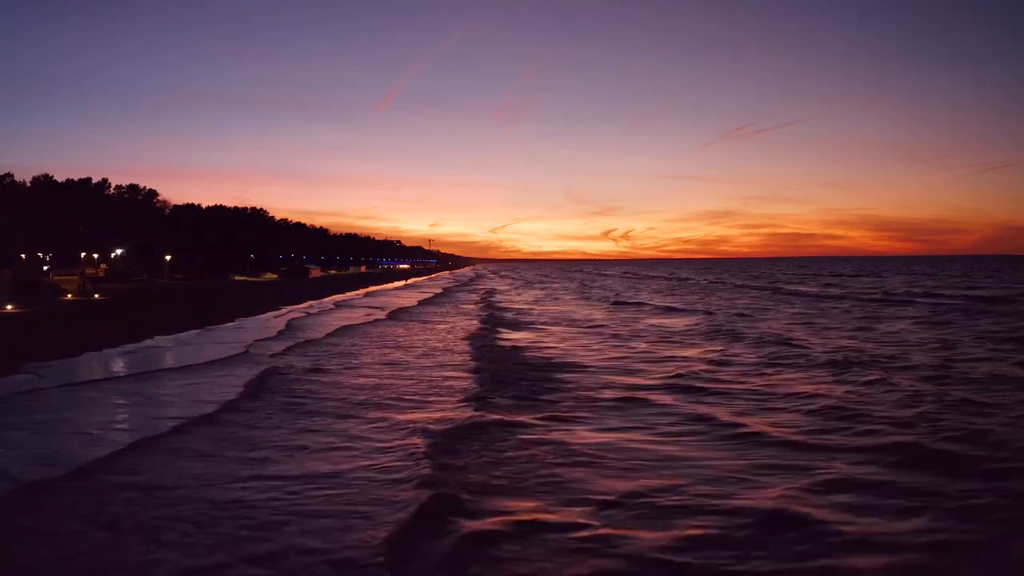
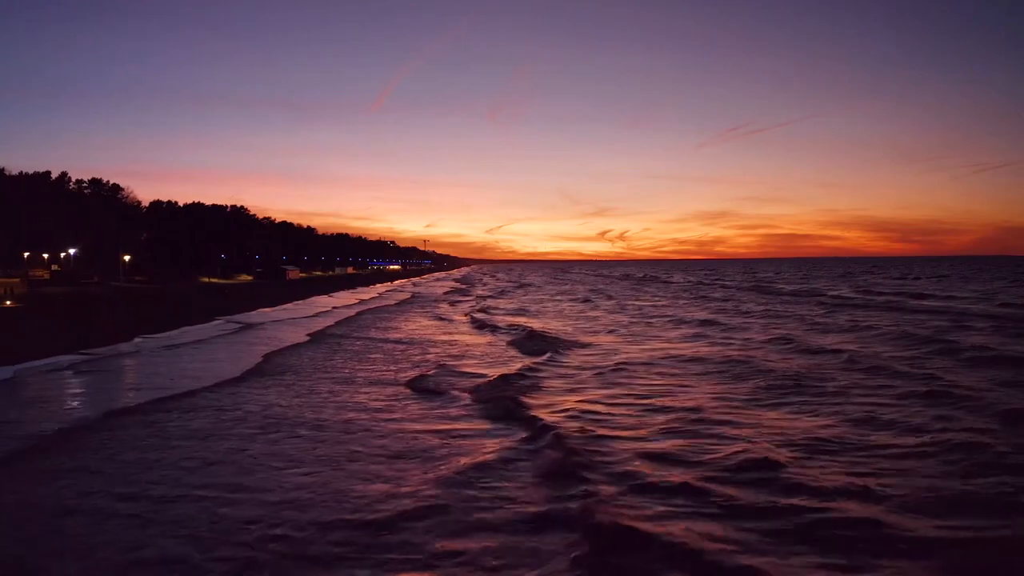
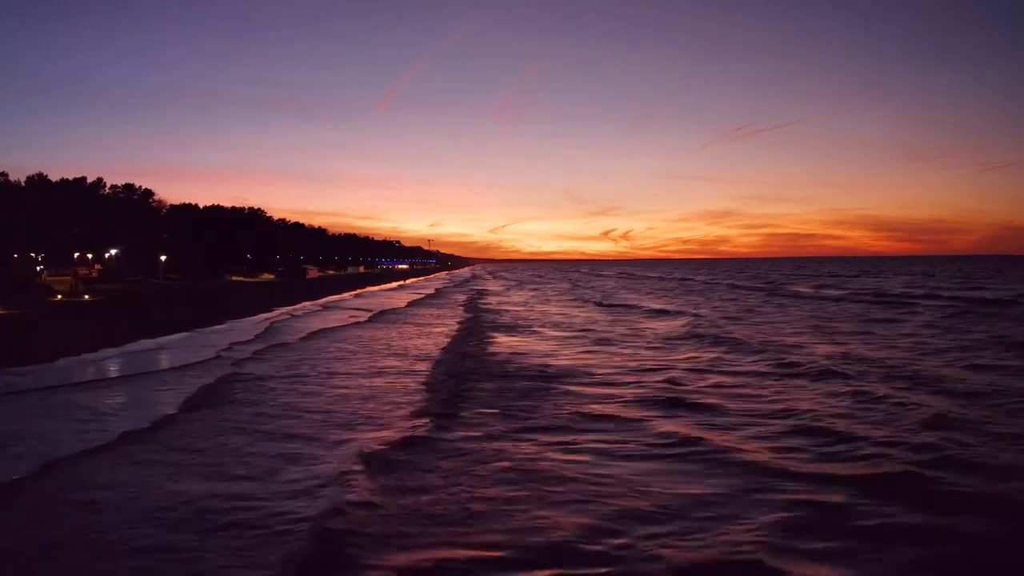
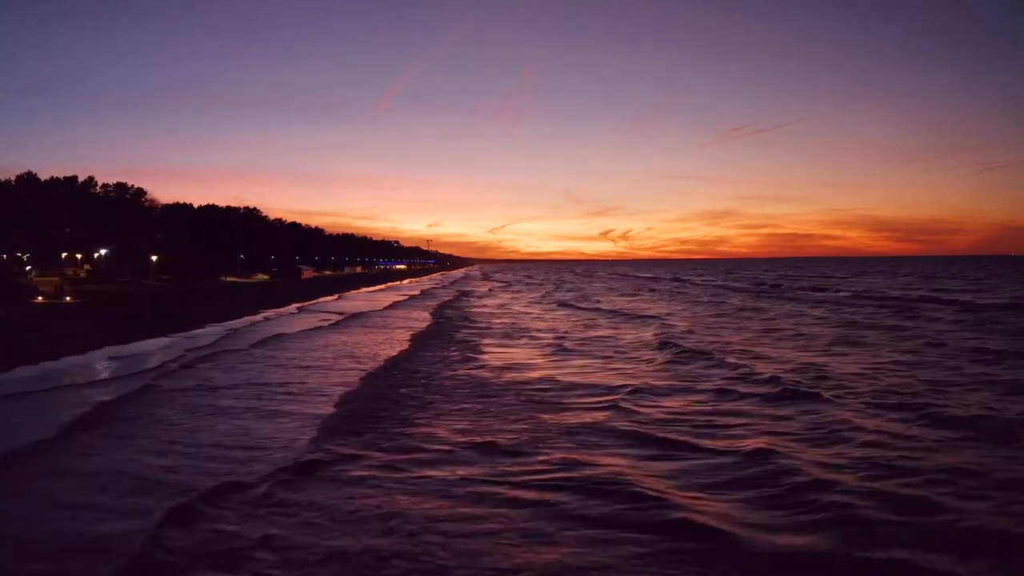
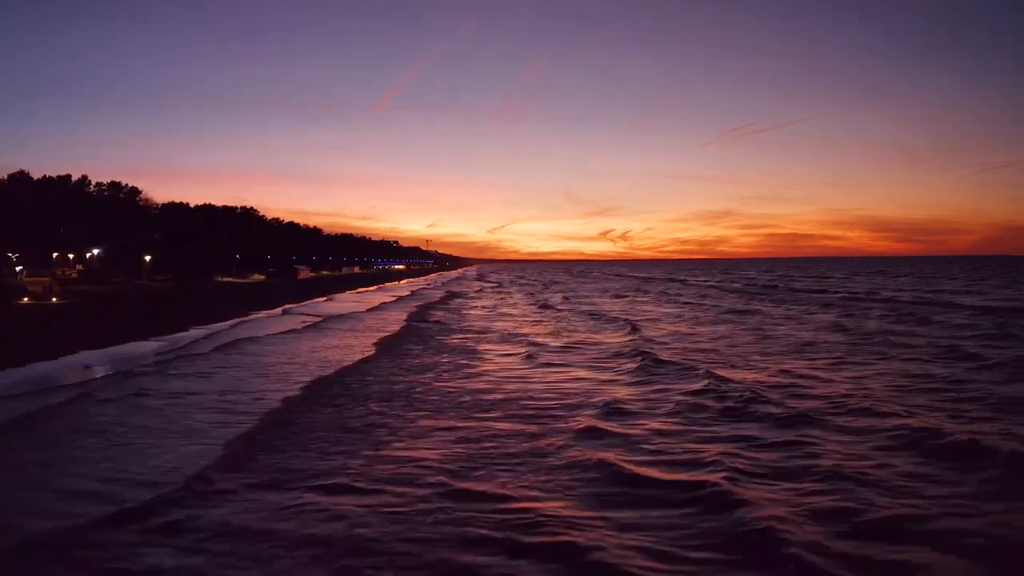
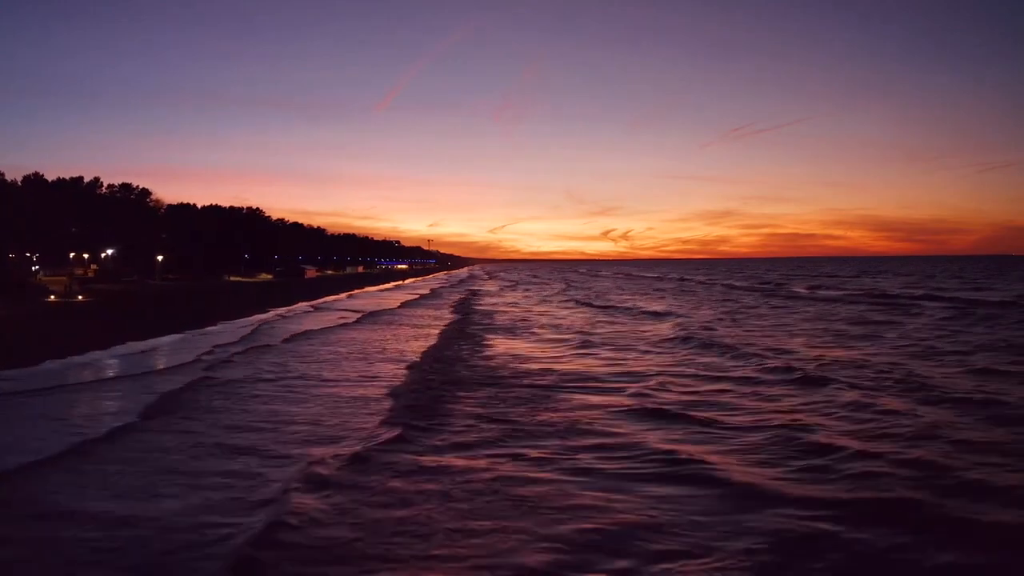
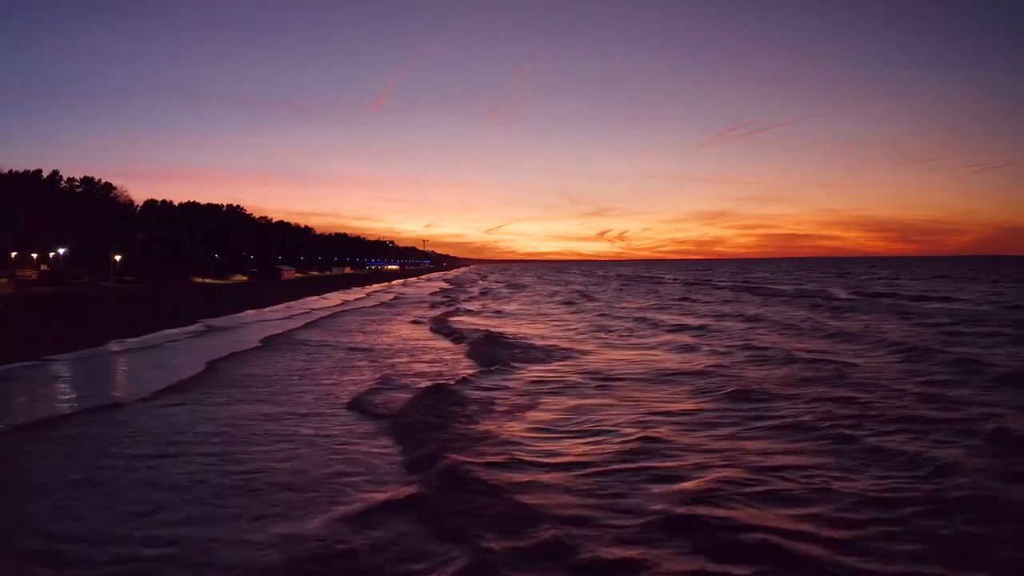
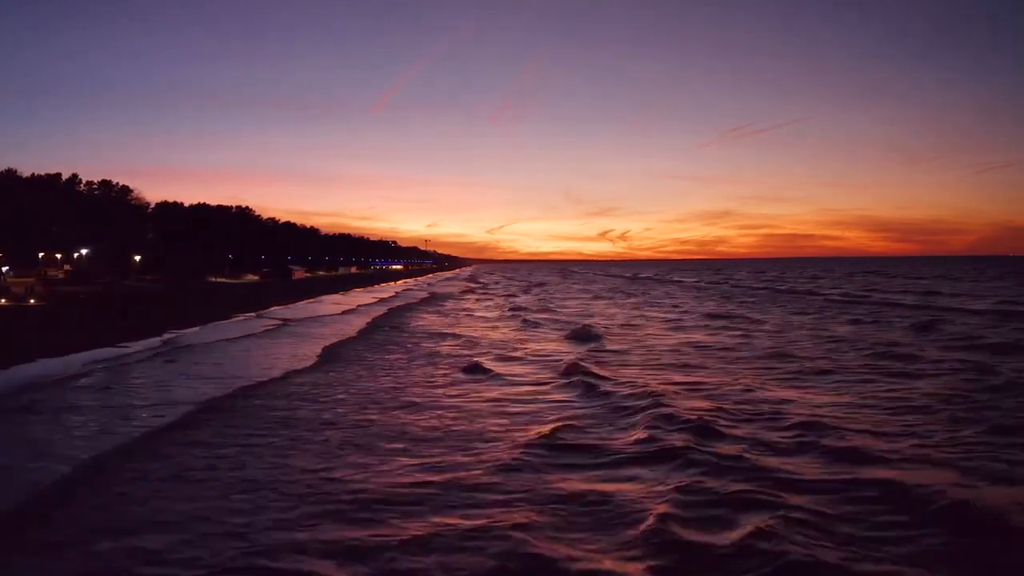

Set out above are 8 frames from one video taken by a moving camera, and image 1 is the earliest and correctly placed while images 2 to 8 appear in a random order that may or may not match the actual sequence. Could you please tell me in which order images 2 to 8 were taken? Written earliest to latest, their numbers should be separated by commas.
3, 6, 4, 5, 8, 2, 7
